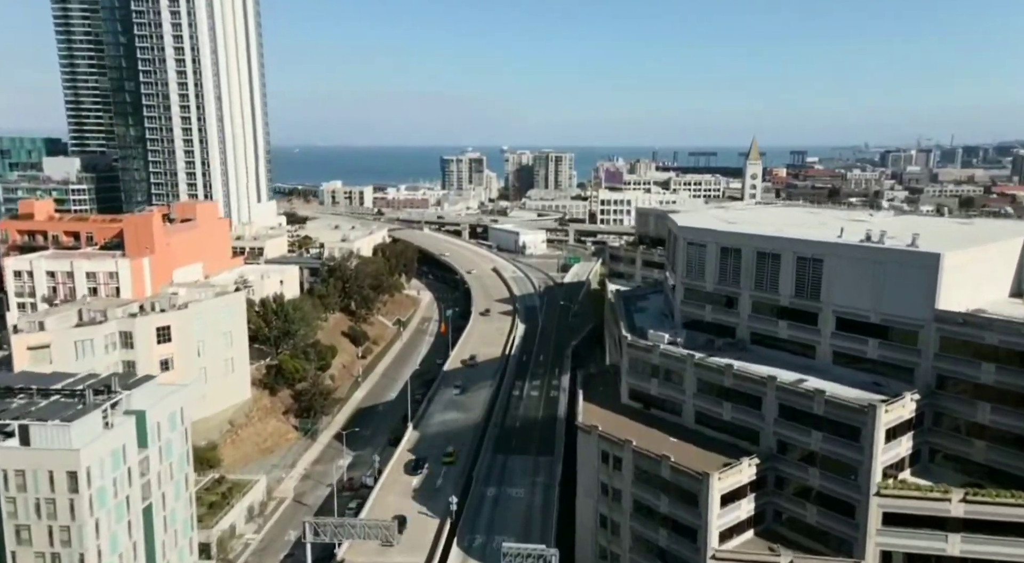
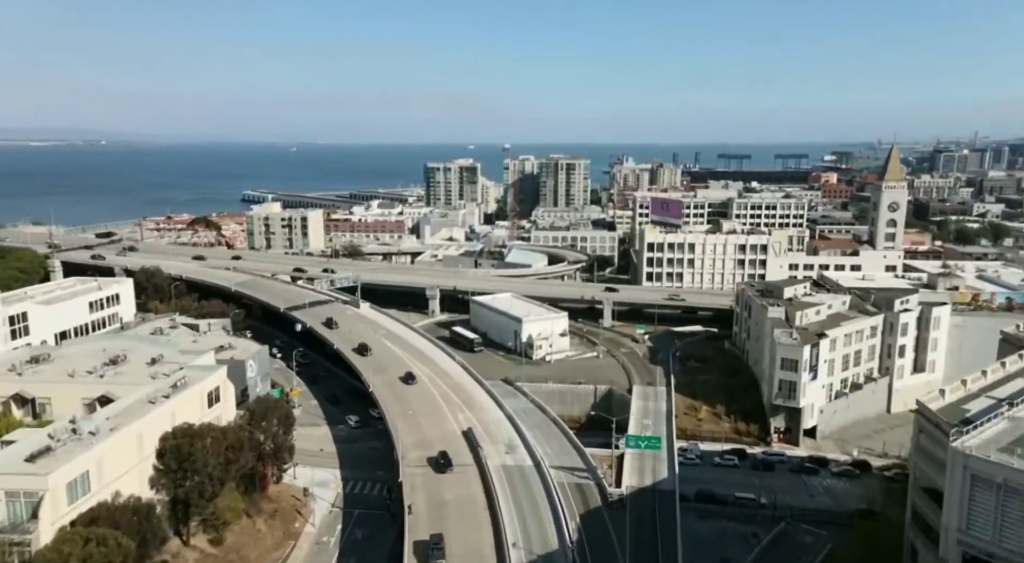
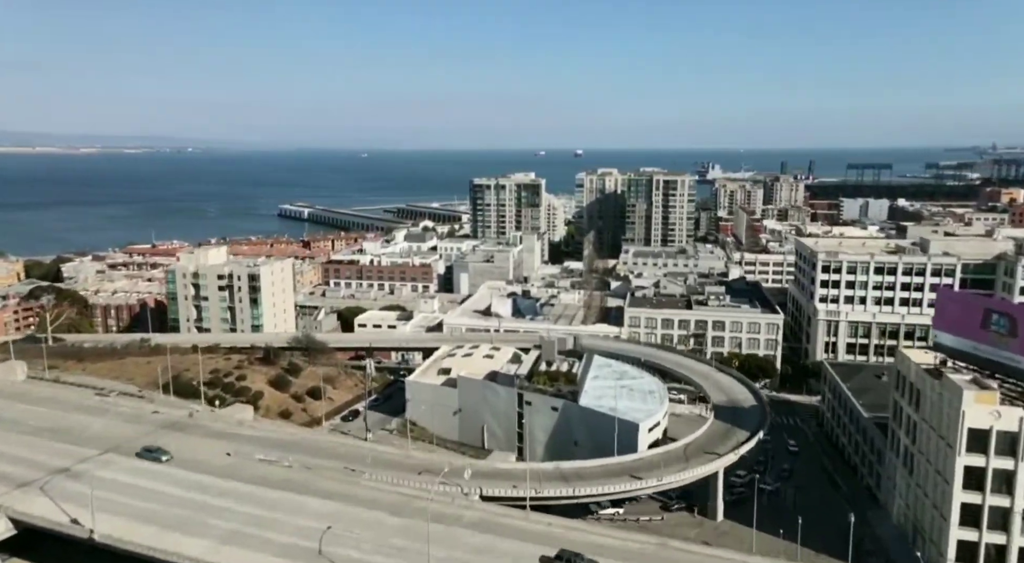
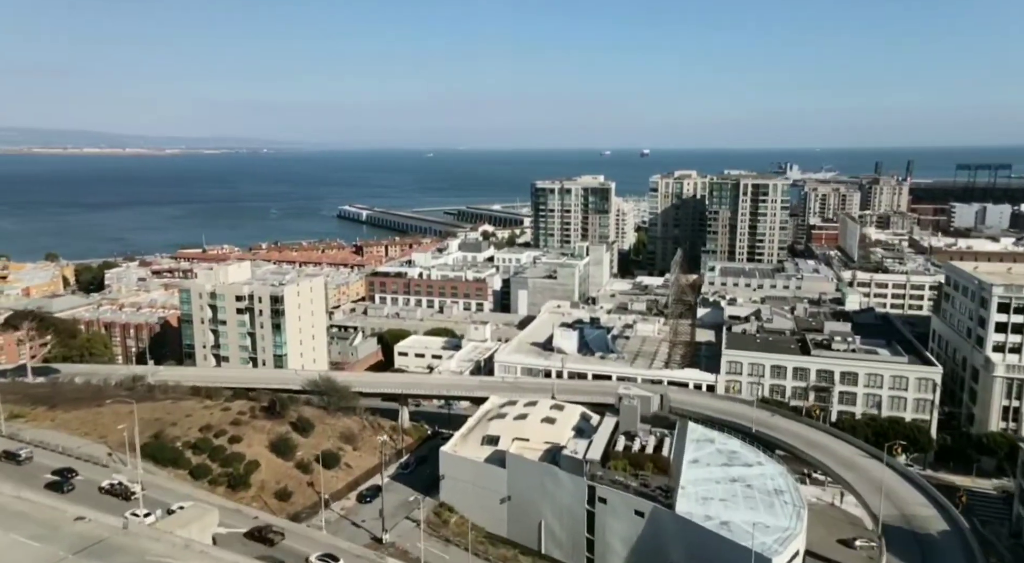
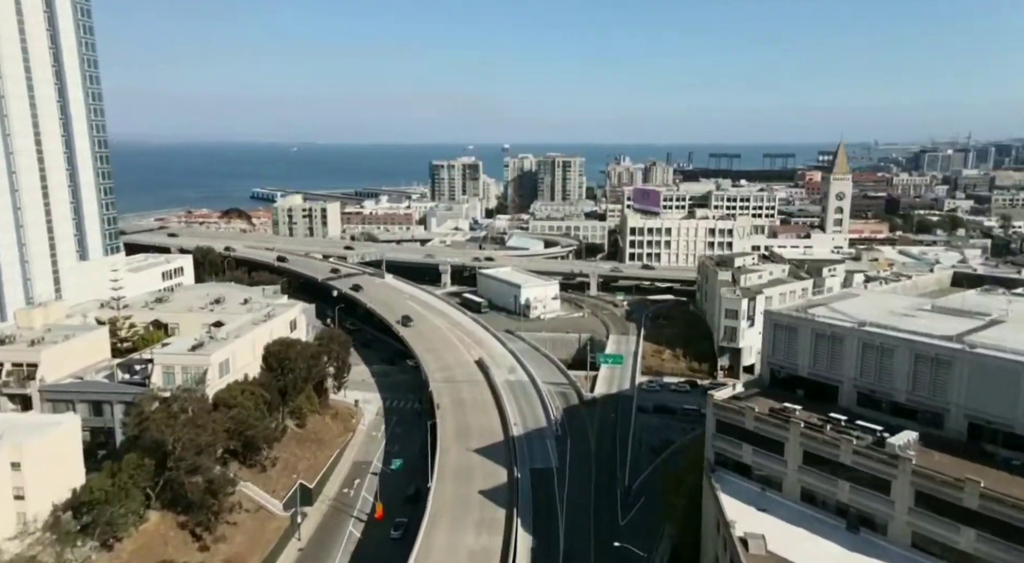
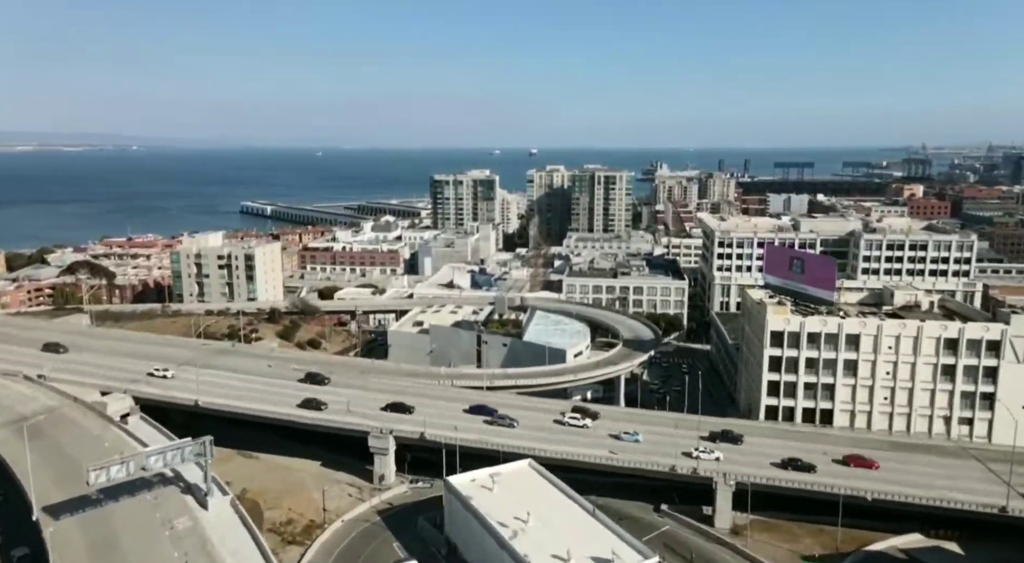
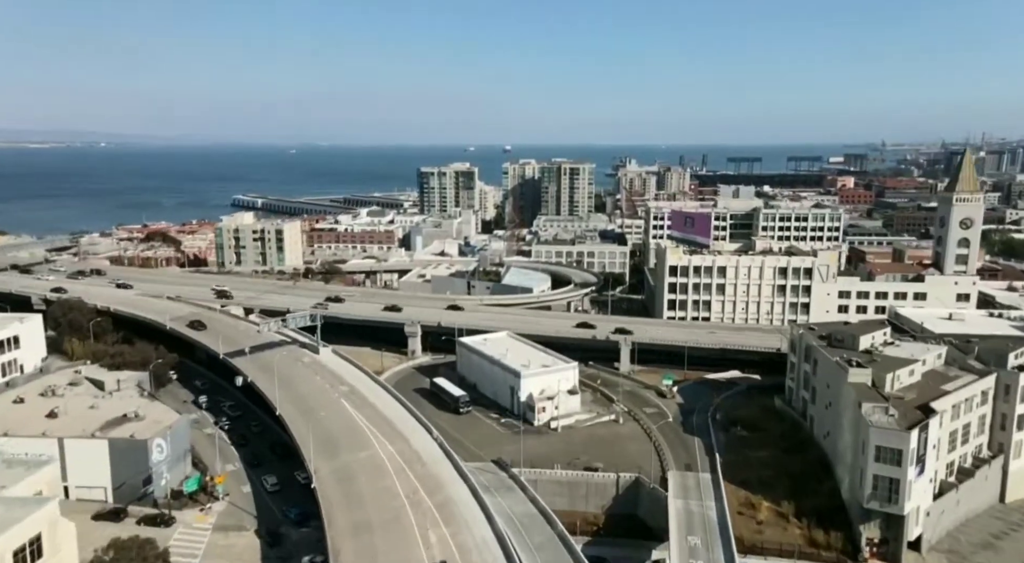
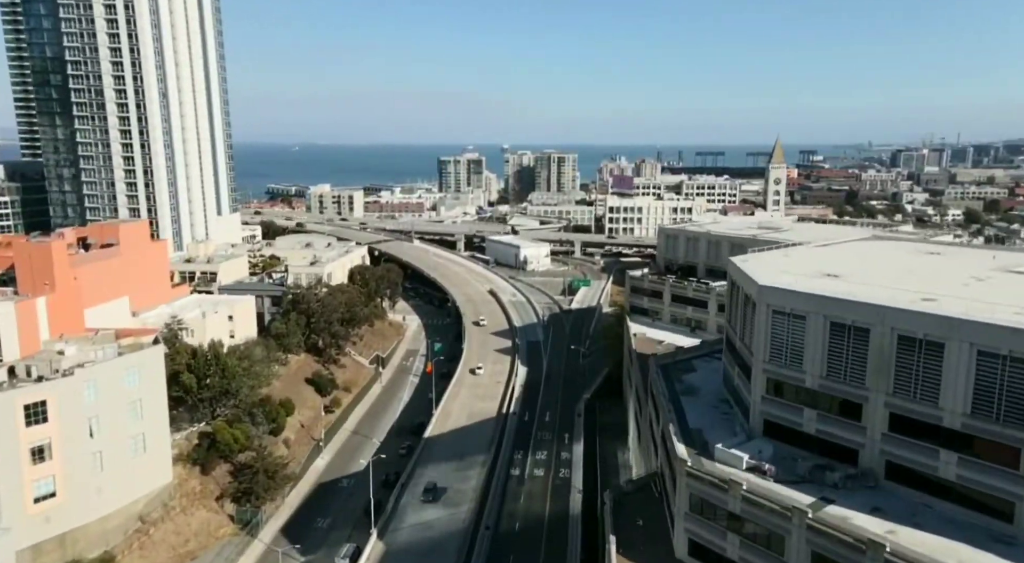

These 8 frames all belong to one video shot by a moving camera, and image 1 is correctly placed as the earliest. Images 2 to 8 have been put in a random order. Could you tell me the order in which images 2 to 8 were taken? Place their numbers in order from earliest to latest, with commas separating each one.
8, 5, 2, 7, 6, 3, 4
